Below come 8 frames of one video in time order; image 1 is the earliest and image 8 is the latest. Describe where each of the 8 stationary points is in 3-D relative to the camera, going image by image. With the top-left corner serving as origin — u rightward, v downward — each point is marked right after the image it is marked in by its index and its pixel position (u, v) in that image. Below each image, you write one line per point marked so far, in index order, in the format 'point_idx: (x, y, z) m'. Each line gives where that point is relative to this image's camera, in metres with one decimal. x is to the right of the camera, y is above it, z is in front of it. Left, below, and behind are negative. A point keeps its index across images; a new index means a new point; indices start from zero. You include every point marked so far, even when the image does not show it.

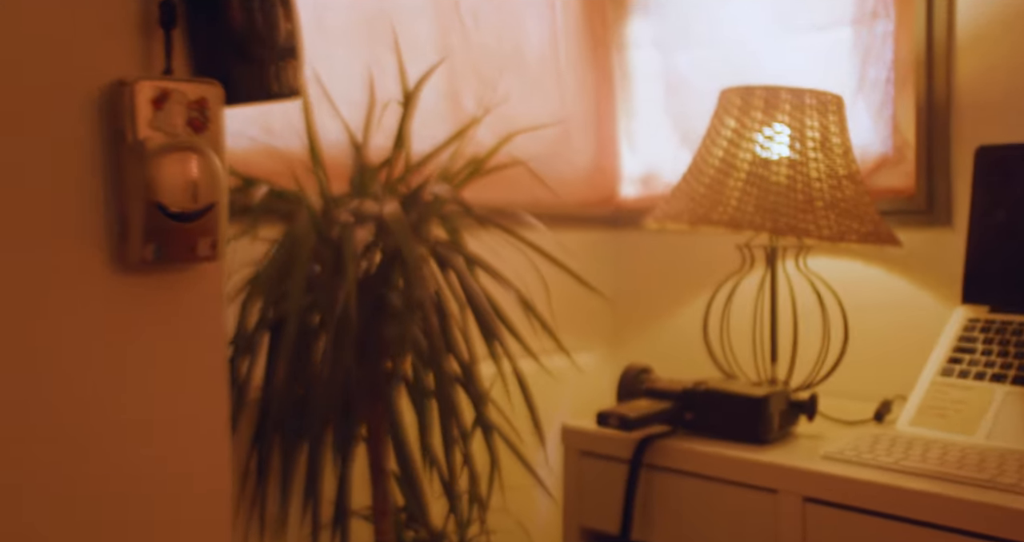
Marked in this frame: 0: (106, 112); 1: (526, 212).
0: (-0.3, +0.1, +0.6) m
1: (0.0, +0.1, +1.8) m
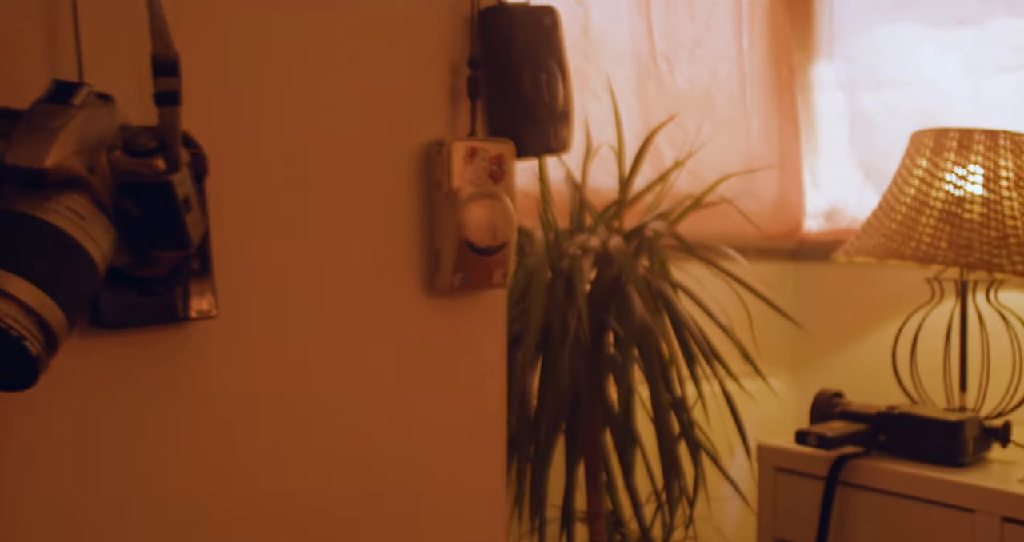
0: (-0.1, +0.1, +0.8) m
1: (+0.4, +0.1, +1.9) m
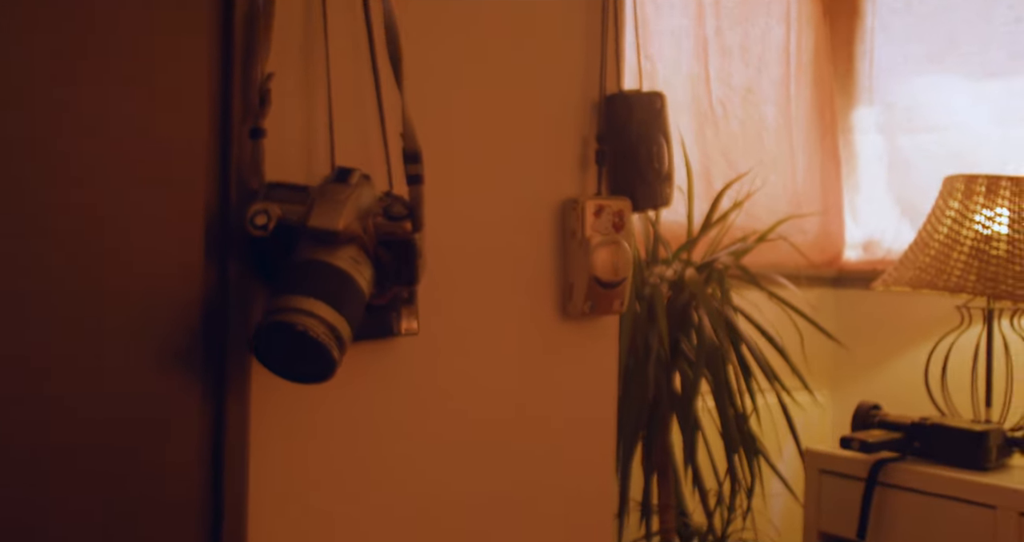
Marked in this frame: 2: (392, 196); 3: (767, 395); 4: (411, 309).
0: (+0.1, +0.1, +1.1) m
1: (+0.5, 0.0, +2.1) m
2: (-0.1, +0.1, +0.9) m
3: (+0.5, -0.2, +1.8) m
4: (-0.1, 0.0, +0.9) m
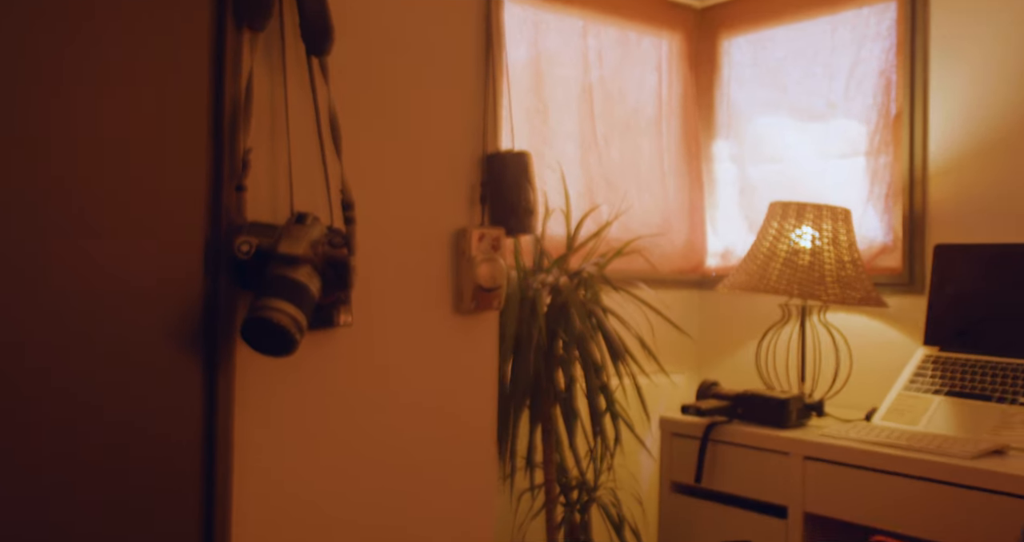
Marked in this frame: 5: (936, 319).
0: (-0.1, 0.0, +1.5) m
1: (+0.3, 0.0, +2.6) m
2: (-0.2, +0.1, +1.3) m
3: (+0.3, -0.2, +2.3) m
4: (-0.2, 0.0, +1.3) m
5: (+0.9, -0.1, +2.1) m
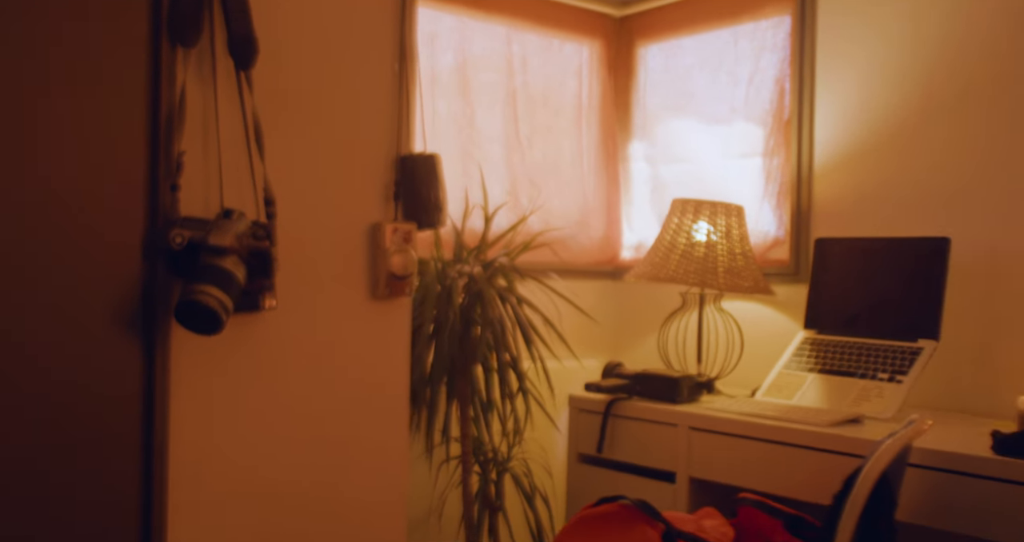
0: (-0.2, +0.1, +1.7) m
1: (+0.1, 0.0, +2.8) m
2: (-0.4, +0.1, +1.5) m
3: (+0.1, -0.2, +2.5) m
4: (-0.4, 0.0, +1.5) m
5: (+0.7, -0.1, +2.4) m
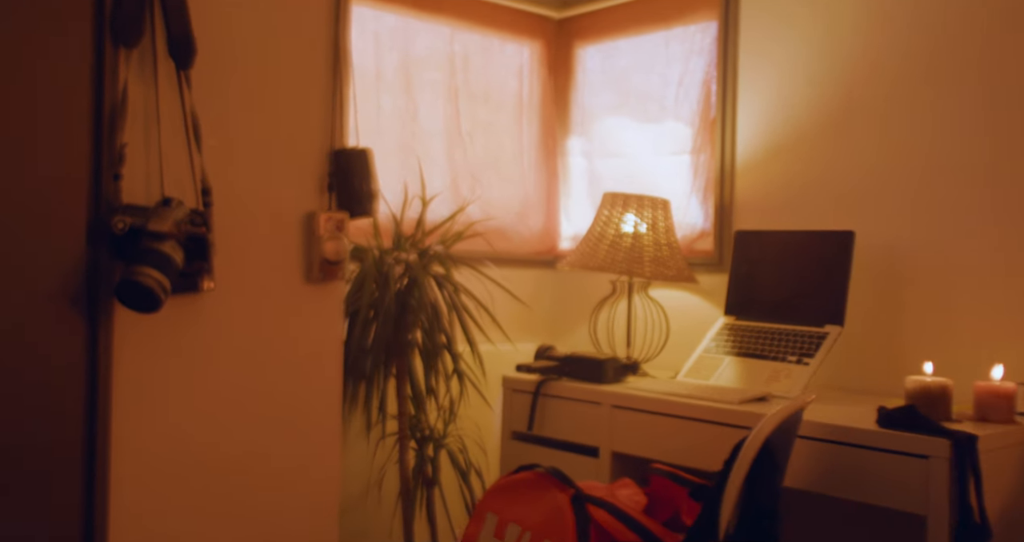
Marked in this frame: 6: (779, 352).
0: (-0.4, +0.1, +1.8) m
1: (-0.1, 0.0, +2.9) m
2: (-0.5, +0.1, +1.6) m
3: (-0.1, -0.2, +2.6) m
4: (-0.5, 0.0, +1.6) m
5: (+0.6, -0.1, +2.5) m
6: (+0.6, -0.2, +2.3) m
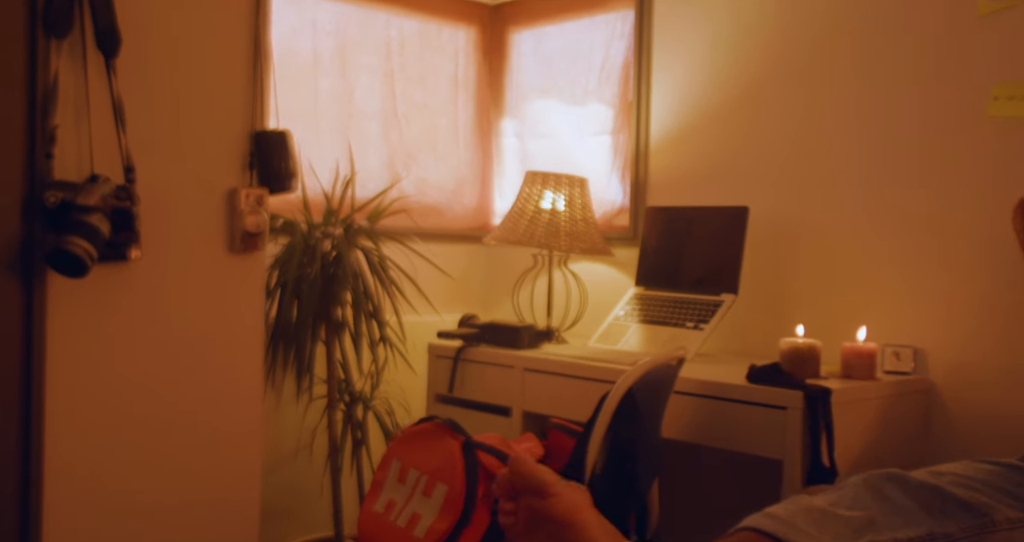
0: (-0.6, +0.1, +2.0) m
1: (-0.3, +0.1, +3.1) m
2: (-0.7, +0.1, +1.8) m
3: (-0.3, -0.1, +2.8) m
4: (-0.7, 0.0, +1.8) m
5: (+0.4, 0.0, +2.7) m
6: (+0.4, -0.1, +2.5) m
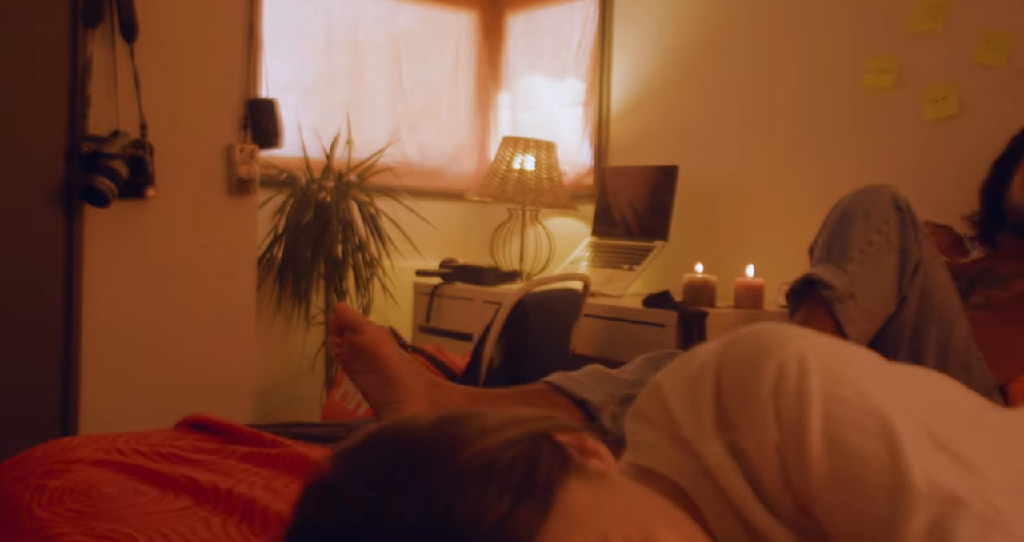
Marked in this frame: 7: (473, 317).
0: (-0.7, +0.3, +2.5) m
1: (-0.3, +0.3, +3.6) m
2: (-0.8, +0.3, +2.3) m
3: (-0.4, 0.0, +3.3) m
4: (-0.8, +0.2, +2.3) m
5: (+0.3, +0.2, +3.1) m
6: (+0.3, 0.0, +2.9) m
7: (-0.1, -0.1, +2.9) m
